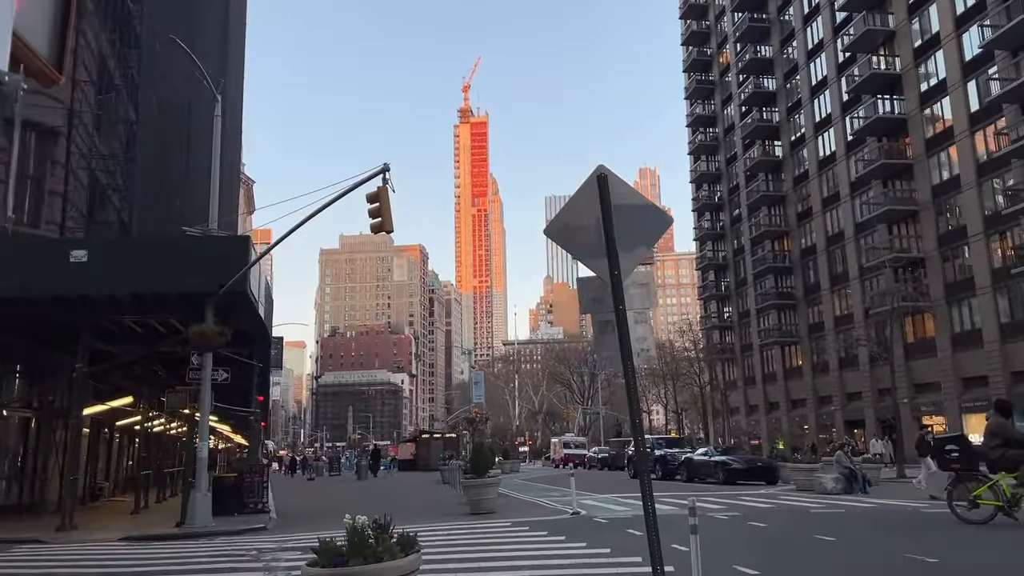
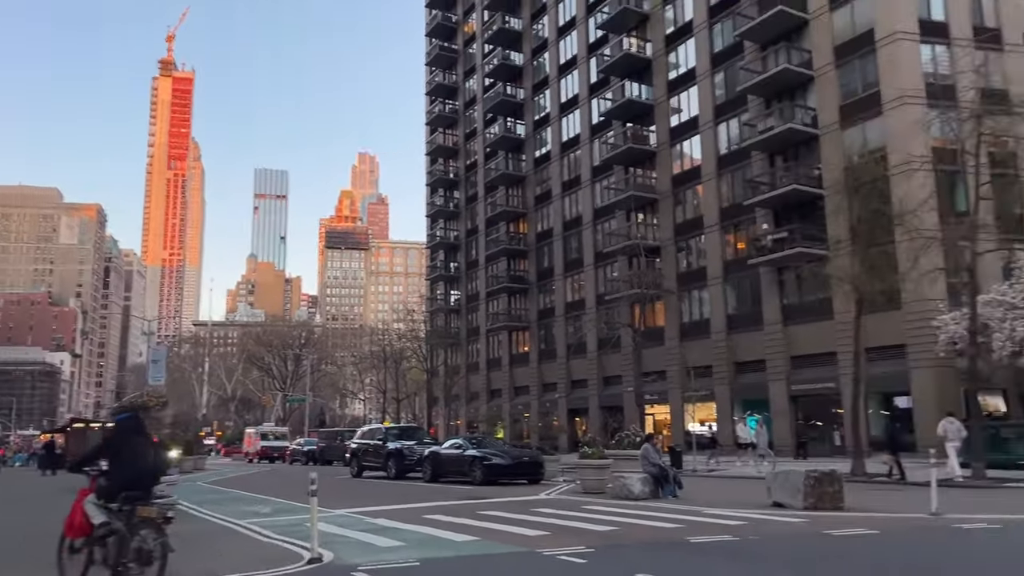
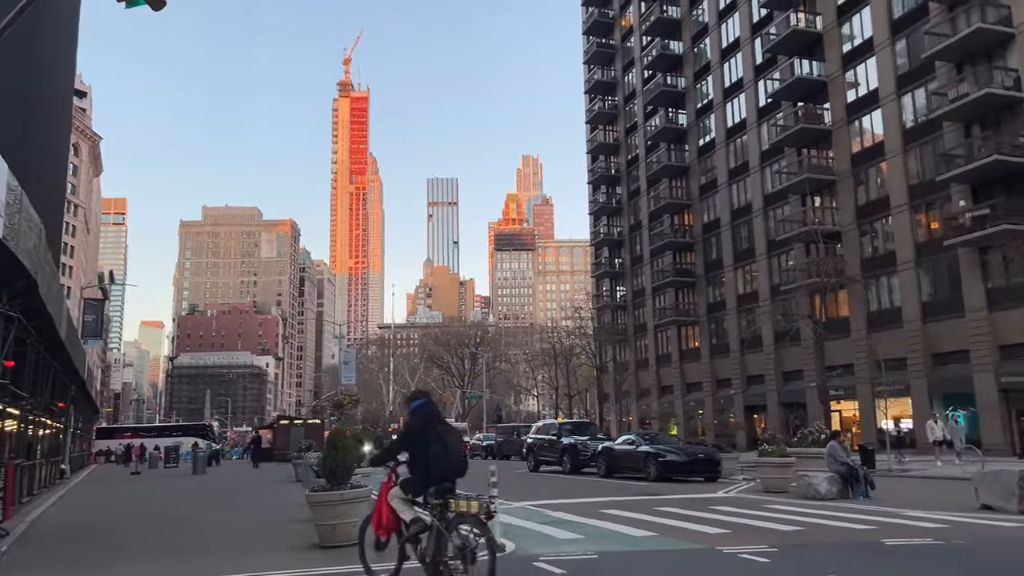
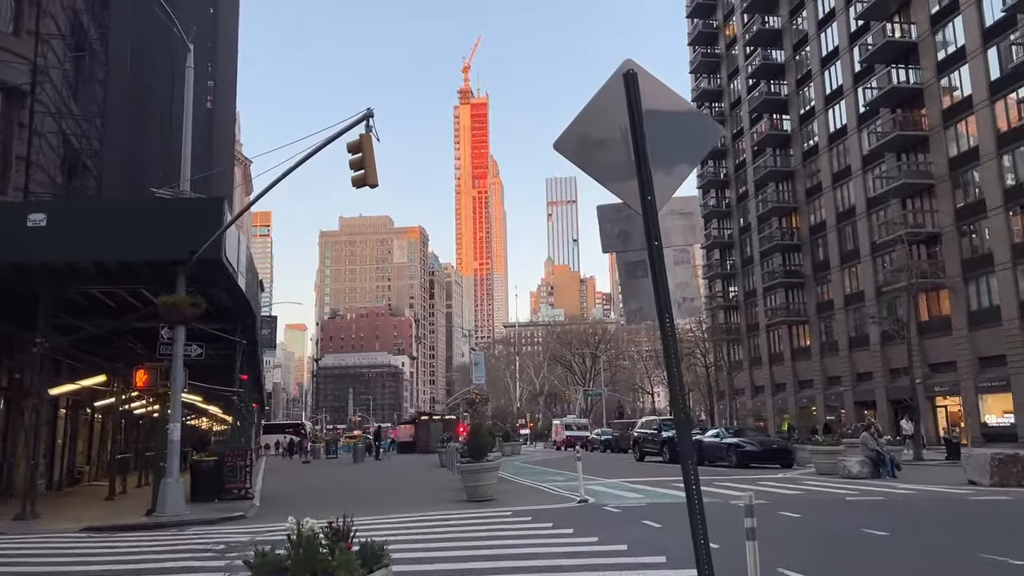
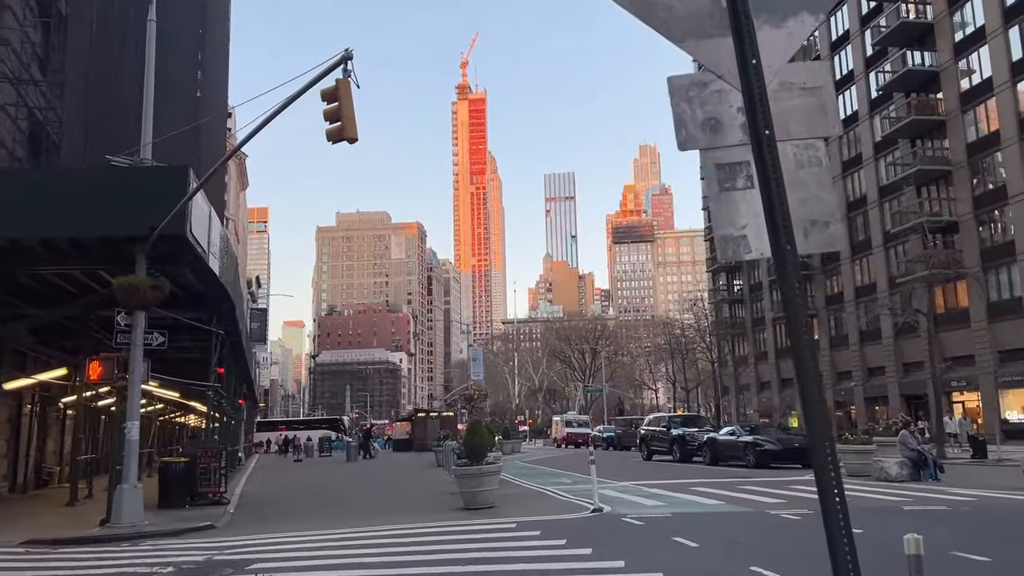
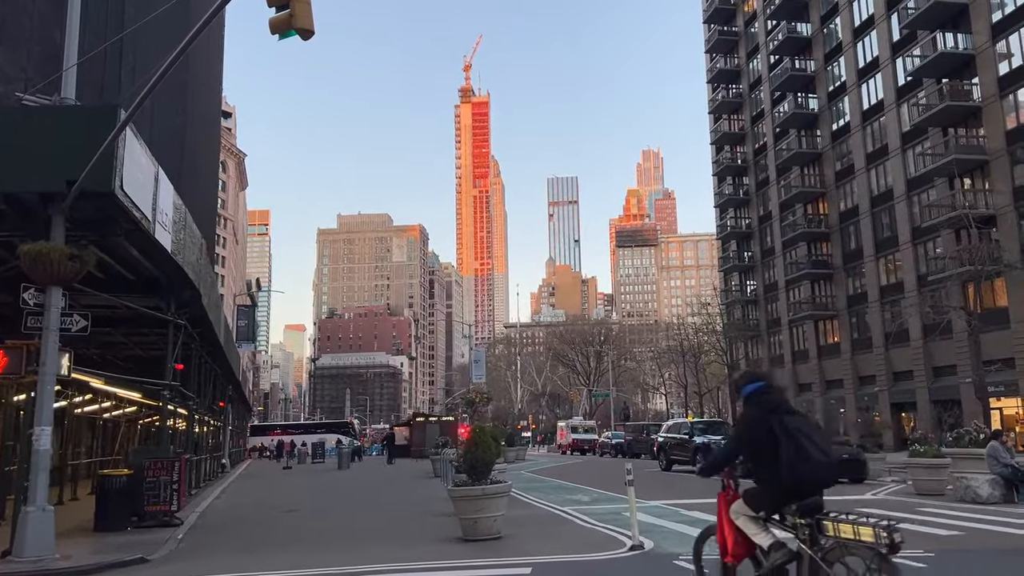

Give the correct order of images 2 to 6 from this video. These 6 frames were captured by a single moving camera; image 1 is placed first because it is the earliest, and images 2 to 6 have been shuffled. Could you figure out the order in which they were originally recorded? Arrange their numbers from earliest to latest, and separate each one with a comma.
4, 5, 6, 3, 2
